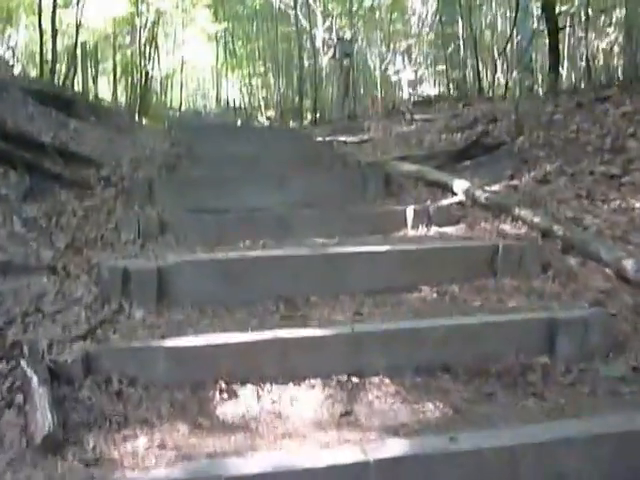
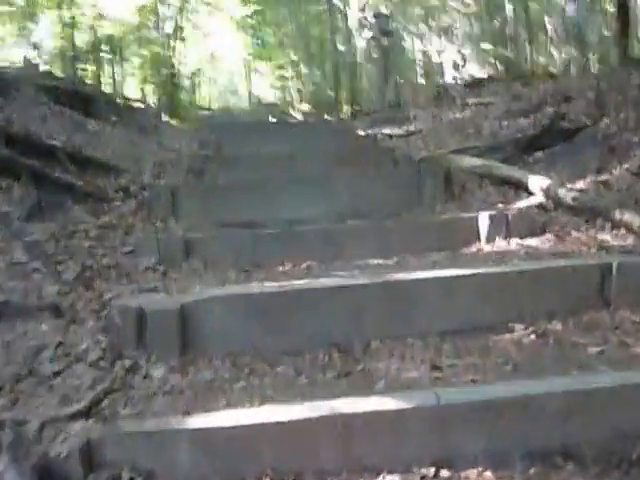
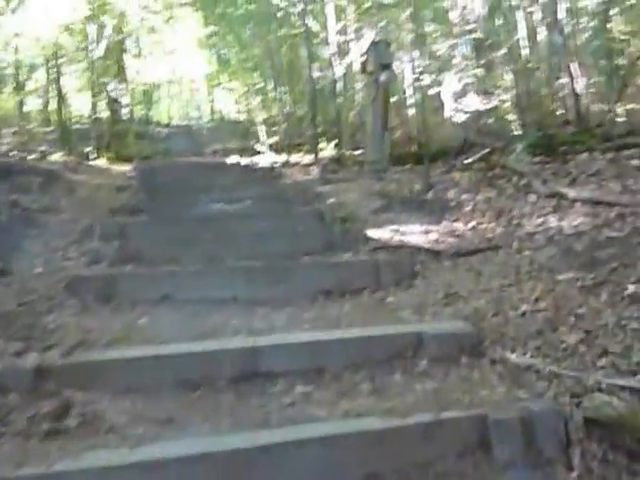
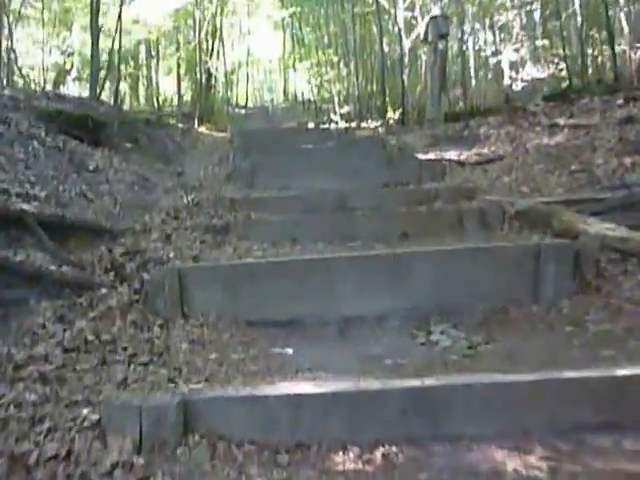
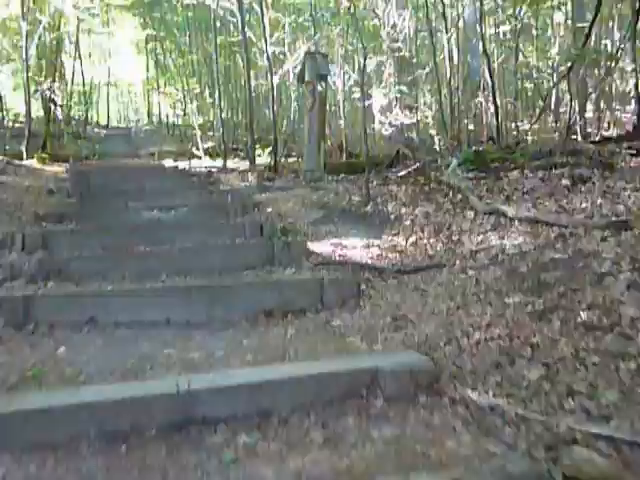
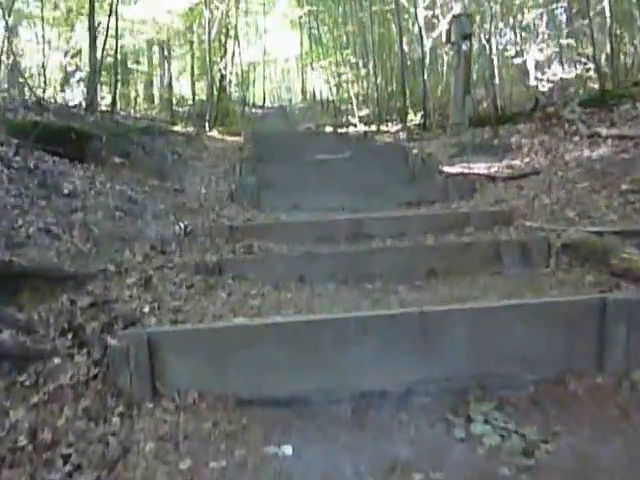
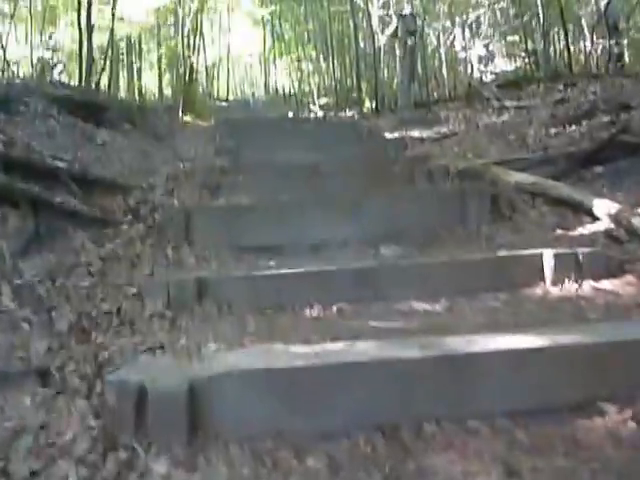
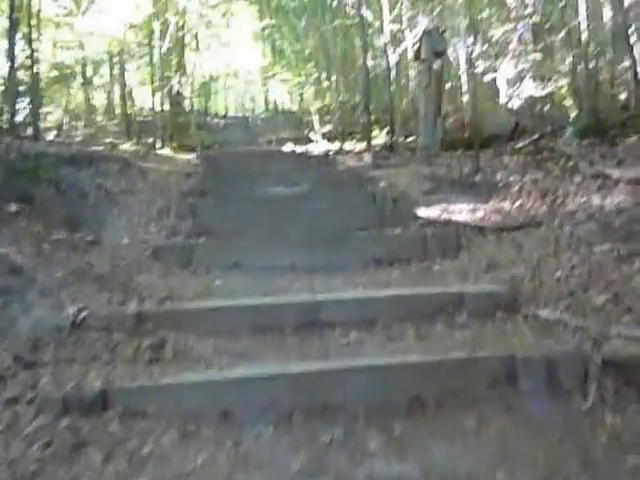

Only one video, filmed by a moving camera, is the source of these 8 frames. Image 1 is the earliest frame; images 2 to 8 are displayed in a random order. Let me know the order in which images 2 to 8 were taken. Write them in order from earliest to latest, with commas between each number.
2, 7, 4, 6, 8, 3, 5
